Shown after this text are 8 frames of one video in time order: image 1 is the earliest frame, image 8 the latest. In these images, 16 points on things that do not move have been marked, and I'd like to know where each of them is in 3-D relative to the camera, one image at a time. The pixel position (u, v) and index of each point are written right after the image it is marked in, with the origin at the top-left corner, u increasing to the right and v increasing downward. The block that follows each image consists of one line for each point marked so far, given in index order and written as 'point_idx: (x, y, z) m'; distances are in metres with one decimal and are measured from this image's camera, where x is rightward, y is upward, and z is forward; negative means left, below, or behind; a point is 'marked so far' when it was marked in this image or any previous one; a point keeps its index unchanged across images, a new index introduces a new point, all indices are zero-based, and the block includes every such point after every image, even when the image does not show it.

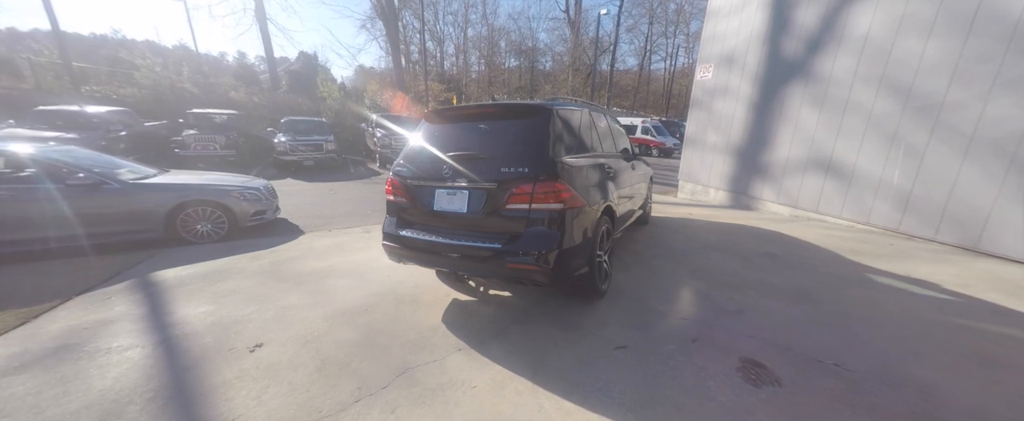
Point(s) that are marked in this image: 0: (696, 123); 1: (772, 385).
0: (+3.9, +1.8, +7.5) m
1: (+1.6, -1.1, +2.3) m
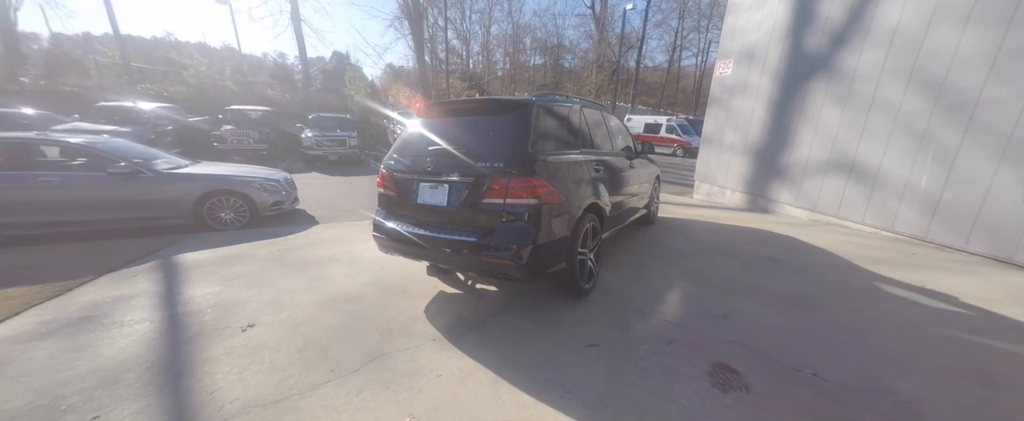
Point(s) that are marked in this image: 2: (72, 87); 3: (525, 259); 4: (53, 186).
0: (+4.1, +1.8, +7.2) m
1: (+1.4, -1.1, +2.2) m
2: (-20.0, +5.6, +16.2) m
3: (+0.1, -0.4, +2.6) m
4: (-6.2, +0.3, +4.7) m
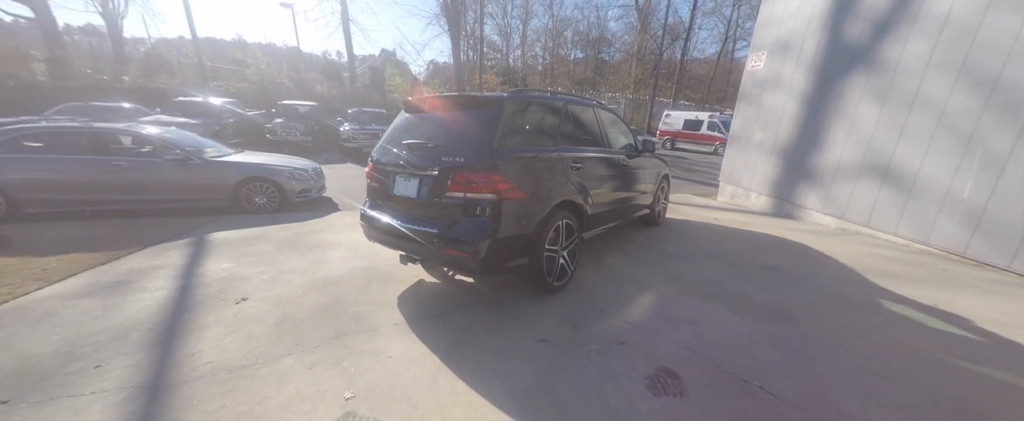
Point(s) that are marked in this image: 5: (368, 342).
0: (+4.4, +1.7, +6.7) m
1: (+1.0, -1.1, +2.1) m
2: (-18.3, +6.6, +18.5) m
3: (-0.2, -0.3, +2.7) m
4: (-6.1, +0.6, +5.6) m
5: (-1.1, -1.0, +2.6) m
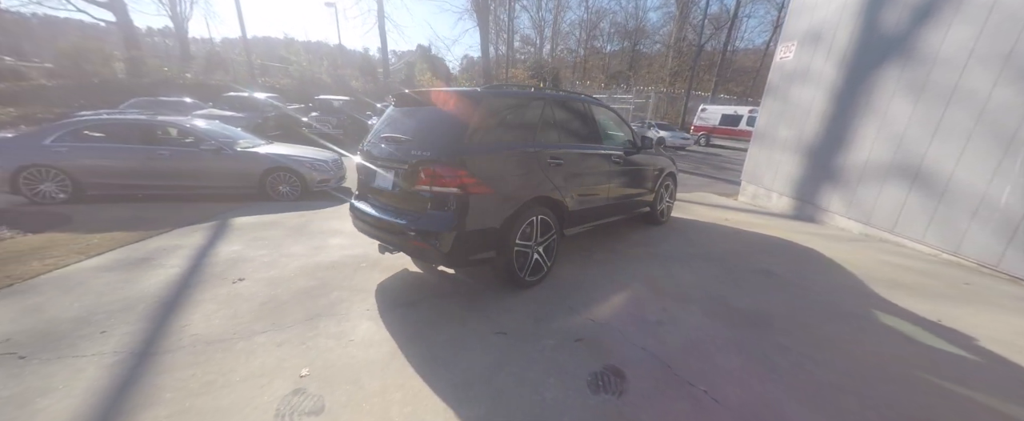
0: (+4.5, +1.7, +6.3) m
1: (+0.6, -1.1, +2.1) m
2: (-16.7, +7.4, +20.2) m
3: (-0.5, -0.3, +2.8) m
4: (-6.1, +0.9, +6.2) m
5: (-1.4, -0.9, +2.8) m
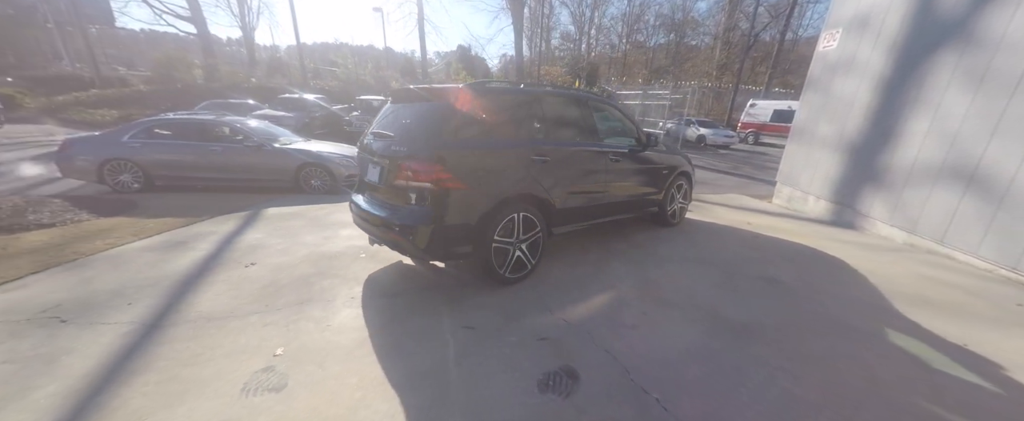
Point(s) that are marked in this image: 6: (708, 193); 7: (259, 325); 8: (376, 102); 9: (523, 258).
0: (+4.7, +1.6, +5.7) m
1: (+0.3, -1.1, +2.1) m
2: (-14.5, +7.9, +22.1) m
3: (-0.7, -0.2, +2.9) m
4: (-5.8, +1.1, +6.9) m
5: (-1.6, -0.8, +2.9) m
6: (+4.0, +0.4, +7.1) m
7: (-1.9, -0.9, +2.7) m
8: (-5.4, +4.3, +14.0) m
9: (+0.1, -0.4, +3.3) m
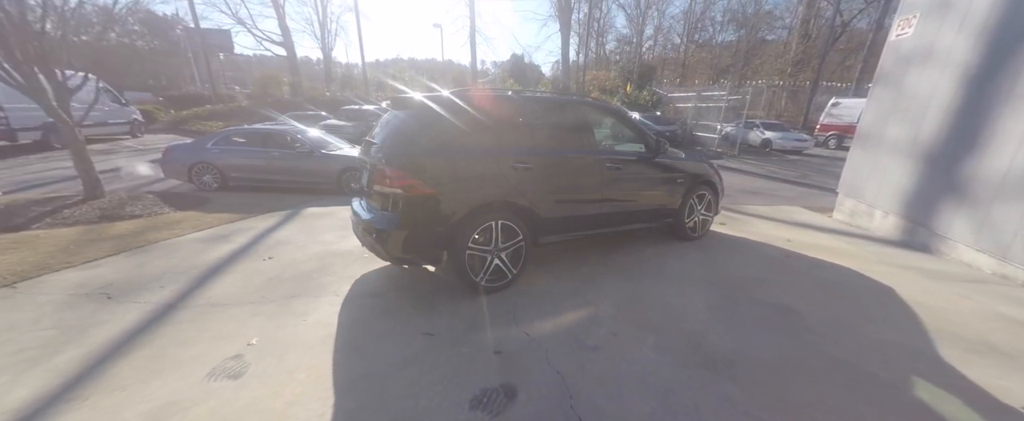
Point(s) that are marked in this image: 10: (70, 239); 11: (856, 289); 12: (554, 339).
0: (+4.9, +1.4, +4.8) m
1: (-0.2, -1.1, +1.9) m
2: (-11.0, +7.8, +24.3) m
3: (-1.0, -0.3, +2.9) m
4: (-5.2, +1.1, +7.8) m
5: (-1.8, -0.8, +3.1) m
6: (+4.4, +0.1, +6.4) m
7: (-2.2, -0.9, +3.0) m
8: (-3.5, +4.1, +14.8) m
9: (-0.1, -0.5, +3.2) m
10: (-5.7, -0.4, +4.6) m
11: (+2.9, -0.7, +2.9) m
12: (+0.3, -0.9, +2.5) m
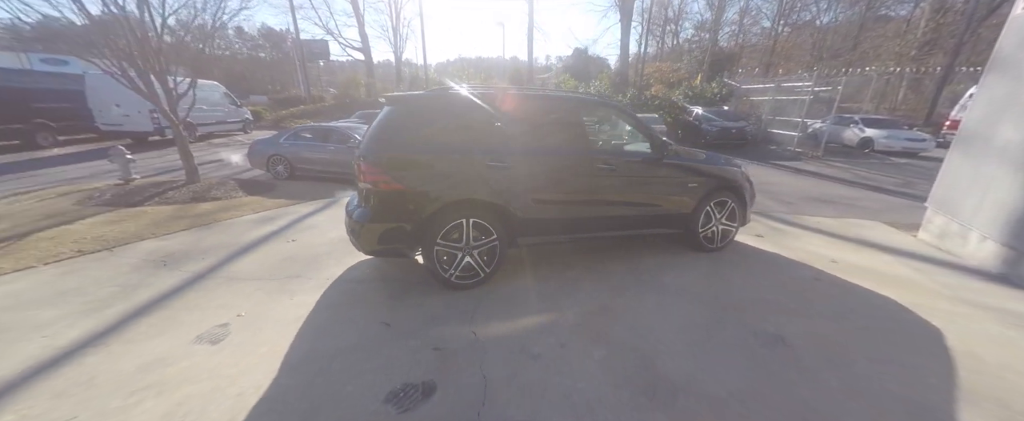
0: (+5.0, +1.2, +3.7) m
1: (-0.7, -1.1, +2.0) m
2: (-6.4, +8.5, +25.9) m
3: (-1.2, -0.2, +3.1) m
4: (-4.4, +1.4, +8.7) m
5: (-2.0, -0.7, +3.5) m
6: (+4.7, -0.1, +5.4) m
7: (-2.5, -0.7, +3.4) m
8: (-1.2, +4.4, +15.1) m
9: (-0.3, -0.5, +3.2) m
10: (-5.6, -0.1, +5.6) m
11: (+2.5, -0.8, +2.3) m
12: (-0.1, -0.9, +2.5) m
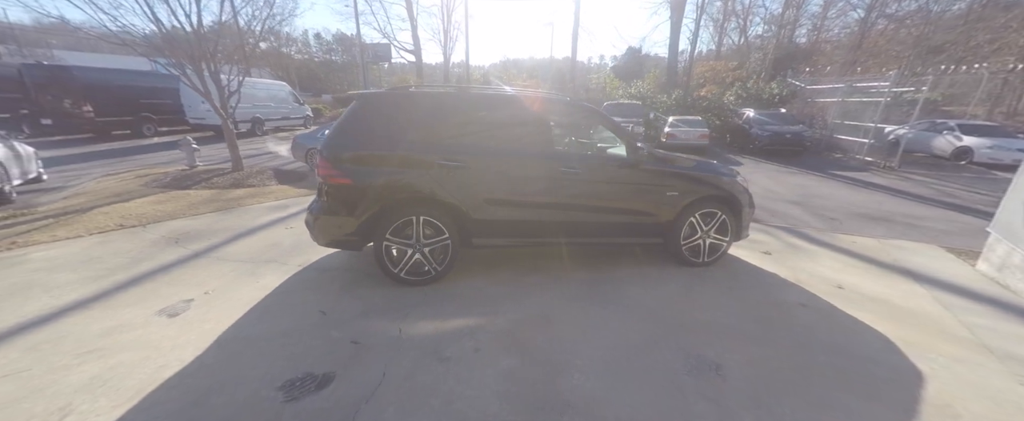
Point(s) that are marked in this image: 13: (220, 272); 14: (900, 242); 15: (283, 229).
0: (+4.7, +0.9, +2.9) m
1: (-1.3, -1.0, +2.0) m
2: (-2.9, +8.6, +26.5) m
3: (-1.7, -0.1, +3.1) m
4: (-3.8, +1.6, +9.1) m
5: (-2.4, -0.6, +3.6) m
6: (+4.6, -0.3, +4.5) m
7: (-2.8, -0.6, +3.6) m
8: (+0.4, +4.4, +15.0) m
9: (-0.7, -0.5, +3.1) m
10: (-5.5, +0.2, +6.3) m
11: (+1.9, -0.9, +1.8) m
12: (-0.6, -0.9, +2.4) m
13: (-2.9, -0.6, +3.5) m
14: (+4.6, -0.4, +4.1) m
15: (-3.0, -0.3, +4.8) m
